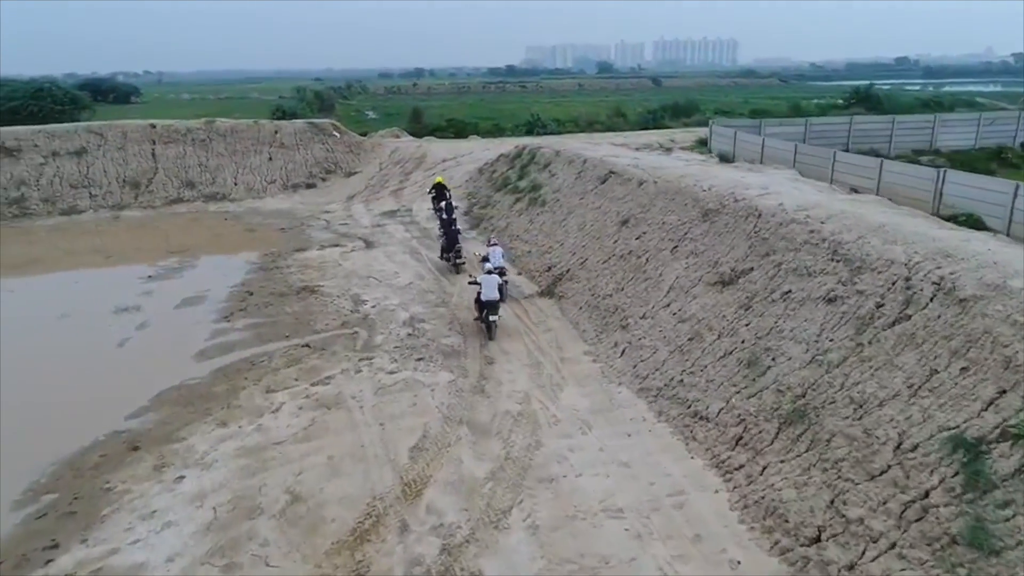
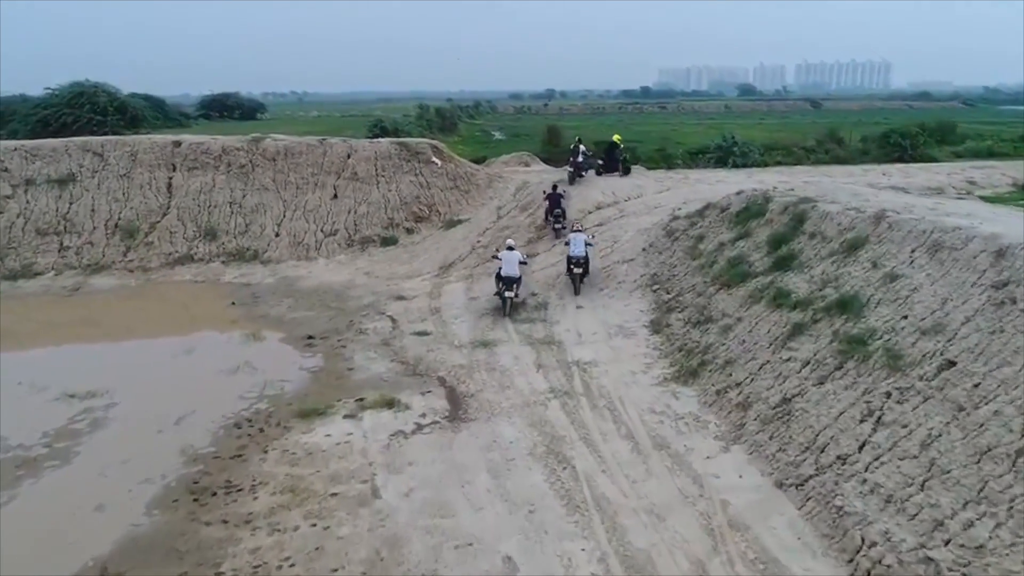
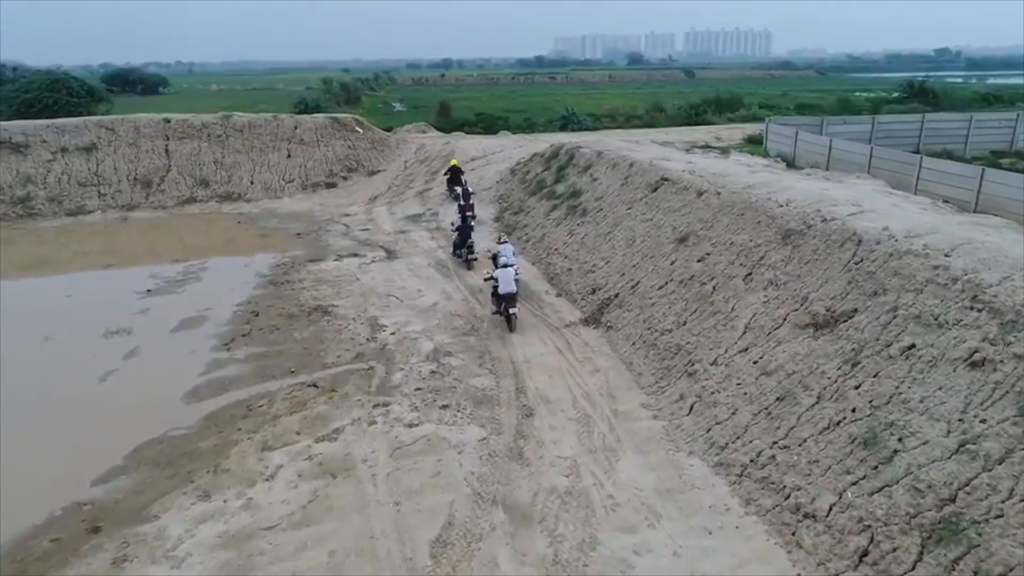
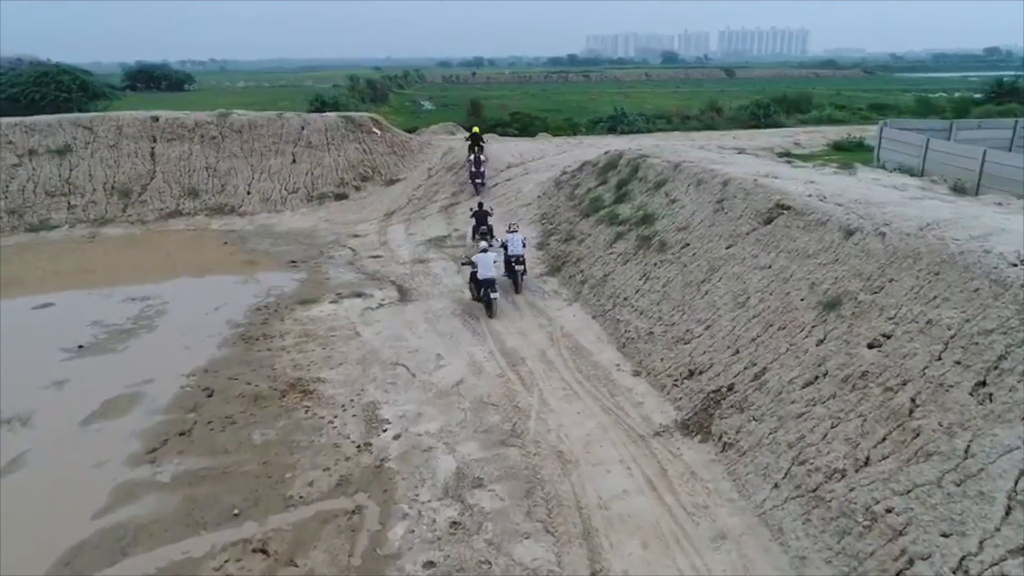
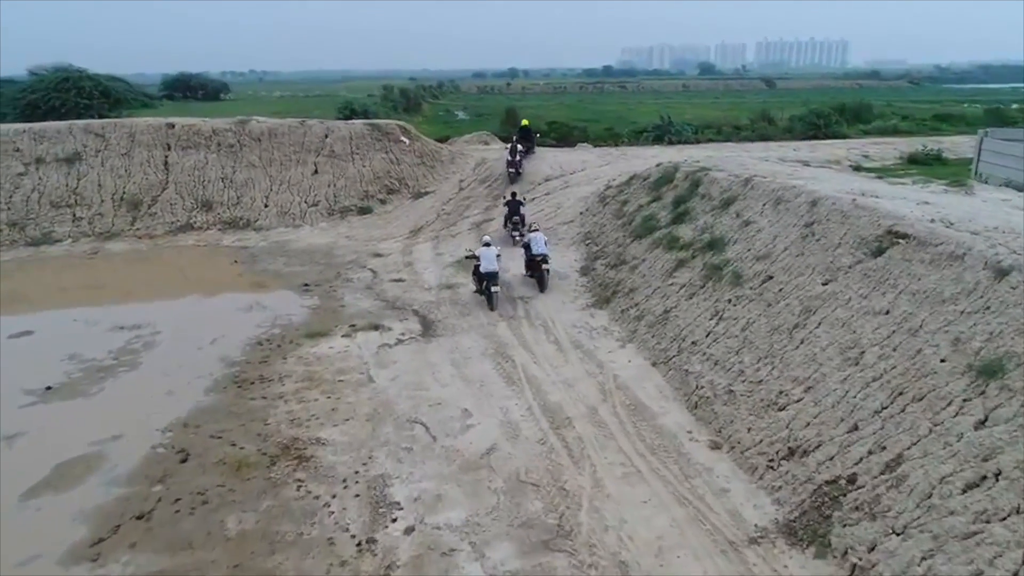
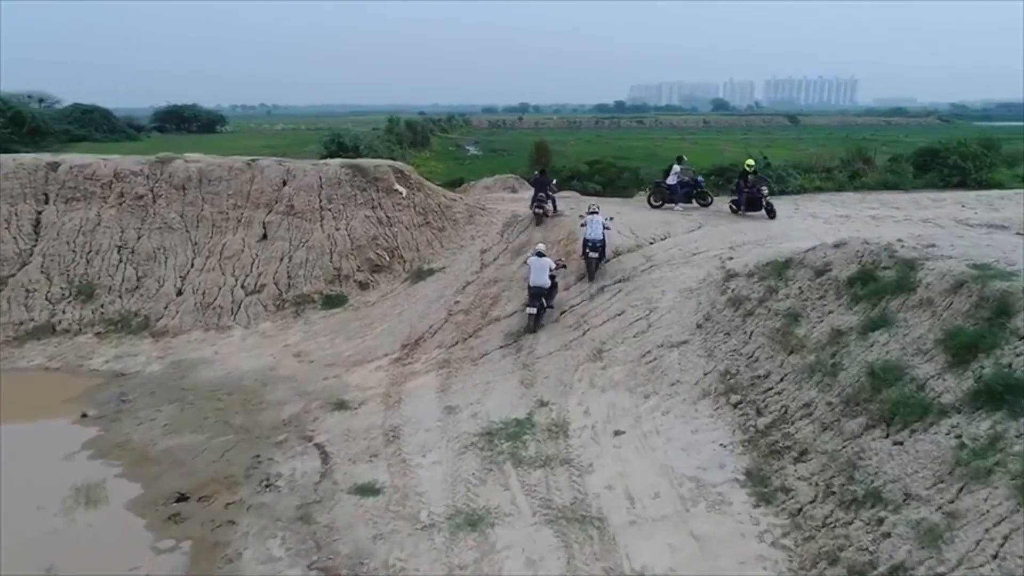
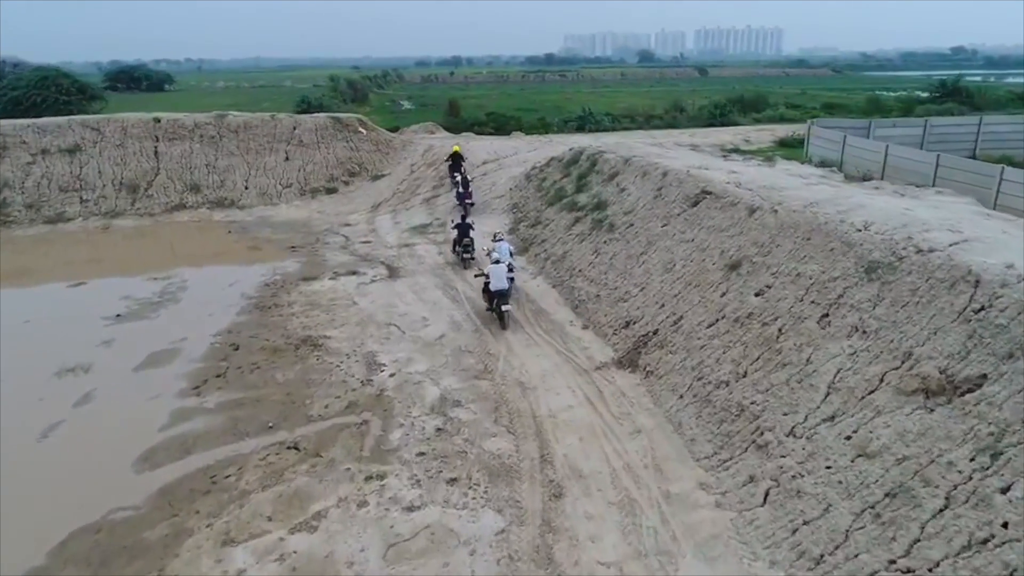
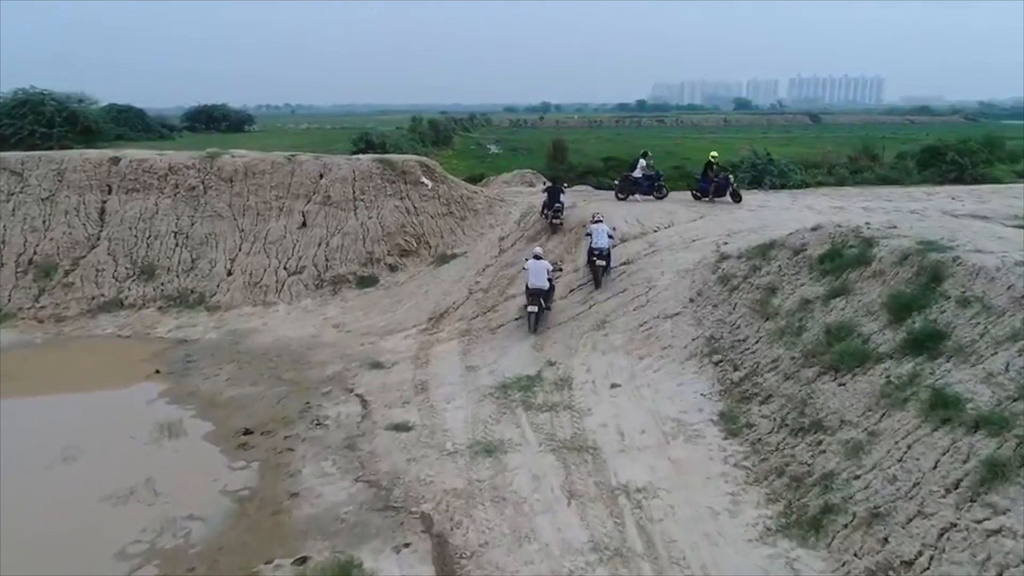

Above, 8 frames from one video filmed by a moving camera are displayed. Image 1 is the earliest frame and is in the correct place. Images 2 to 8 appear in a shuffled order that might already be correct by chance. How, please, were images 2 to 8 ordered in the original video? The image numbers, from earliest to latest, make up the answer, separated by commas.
3, 7, 4, 5, 2, 8, 6
